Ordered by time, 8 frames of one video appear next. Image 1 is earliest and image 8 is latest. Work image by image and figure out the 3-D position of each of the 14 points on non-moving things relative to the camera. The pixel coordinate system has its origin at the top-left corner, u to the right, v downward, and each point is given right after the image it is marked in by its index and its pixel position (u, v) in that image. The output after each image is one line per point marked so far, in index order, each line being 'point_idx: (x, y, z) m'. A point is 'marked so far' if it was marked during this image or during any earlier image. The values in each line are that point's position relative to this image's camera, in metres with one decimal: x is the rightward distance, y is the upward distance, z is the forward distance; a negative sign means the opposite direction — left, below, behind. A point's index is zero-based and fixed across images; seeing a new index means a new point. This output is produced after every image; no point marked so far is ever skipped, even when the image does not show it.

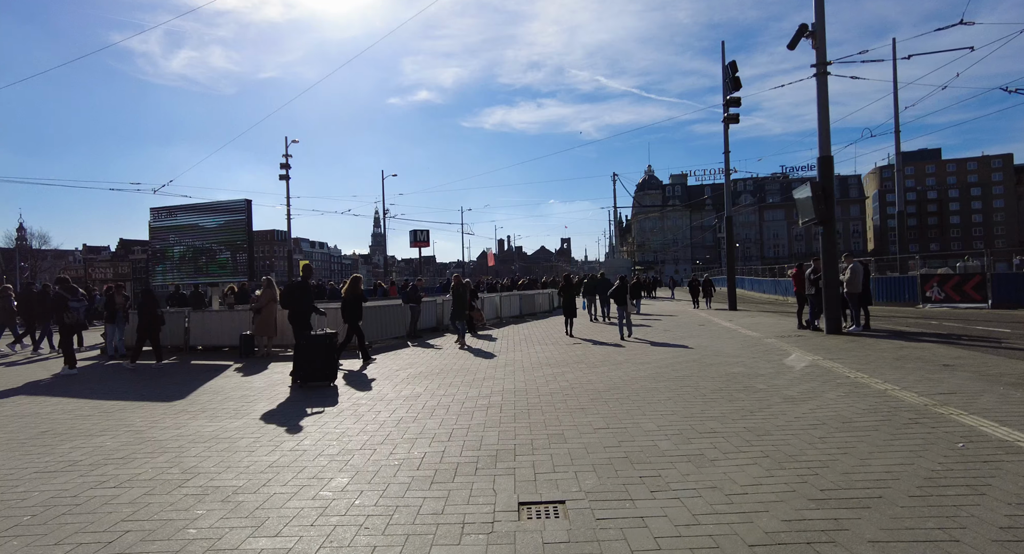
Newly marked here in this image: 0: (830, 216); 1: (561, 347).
0: (+7.8, +1.5, +12.6) m
1: (+1.4, -1.8, +13.2) m
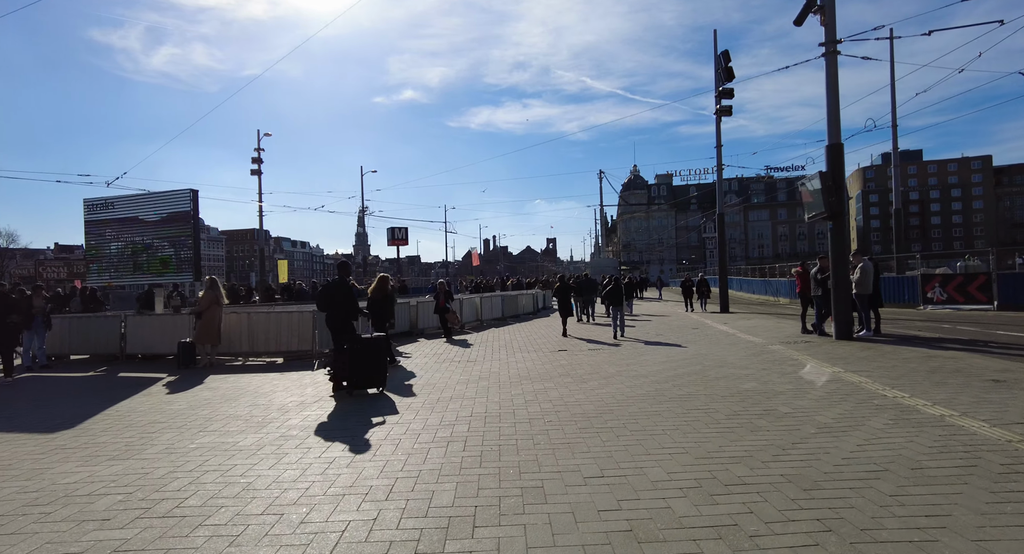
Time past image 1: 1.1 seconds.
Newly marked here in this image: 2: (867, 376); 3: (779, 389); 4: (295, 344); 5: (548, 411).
0: (+7.3, +1.5, +11.5) m
1: (+0.9, -1.8, +11.8) m
2: (+5.2, -1.4, +7.5) m
3: (+3.7, -1.5, +7.1) m
4: (-5.1, -1.6, +12.1) m
5: (+0.4, -1.7, +6.4) m
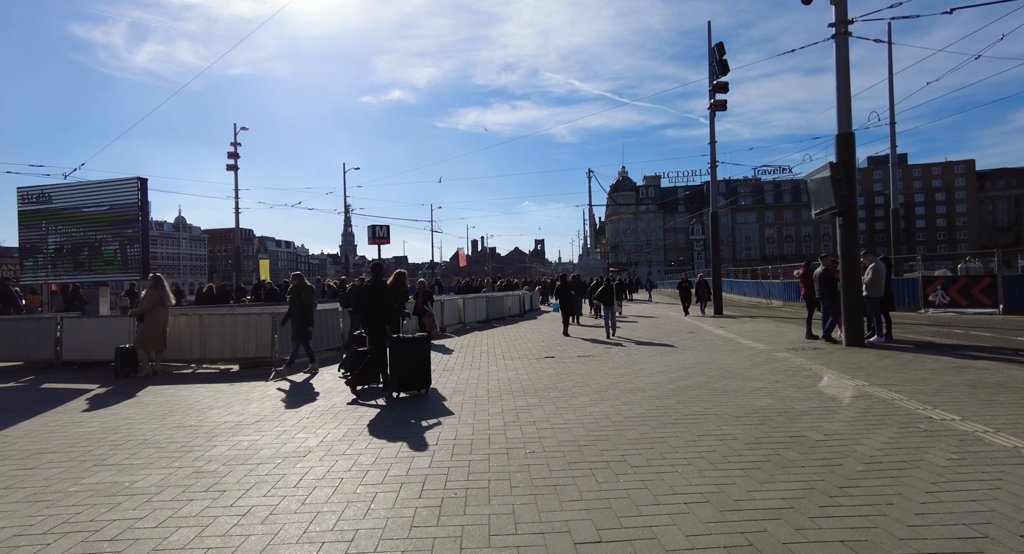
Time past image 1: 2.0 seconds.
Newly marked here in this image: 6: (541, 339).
0: (+7.0, +1.5, +10.5) m
1: (+0.5, -1.8, +10.8) m
2: (+4.9, -1.4, +6.6) m
3: (+3.4, -1.5, +6.1) m
4: (-5.5, -1.6, +10.9) m
5: (+0.2, -1.6, +5.3) m
6: (+0.9, -1.9, +15.7) m
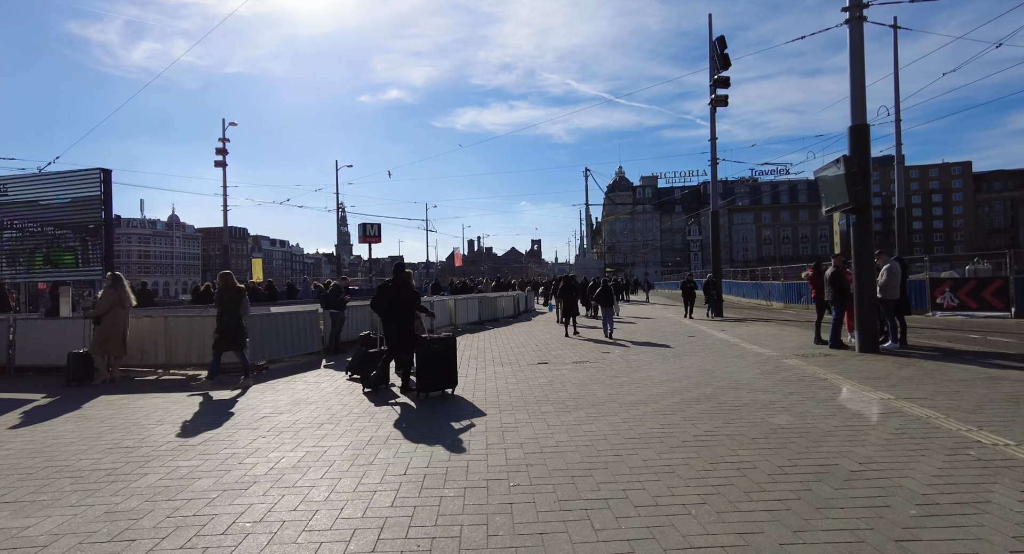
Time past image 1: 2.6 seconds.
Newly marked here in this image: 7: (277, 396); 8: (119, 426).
0: (+6.8, +1.5, +9.8) m
1: (+0.3, -1.8, +10.0) m
2: (+4.8, -1.5, +5.8) m
3: (+3.2, -1.5, +5.3) m
4: (-5.7, -1.5, +10.1) m
5: (0.0, -1.7, +4.5) m
6: (+0.6, -1.9, +14.9) m
7: (-3.6, -1.8, +7.9) m
8: (-4.6, -1.8, +6.0) m
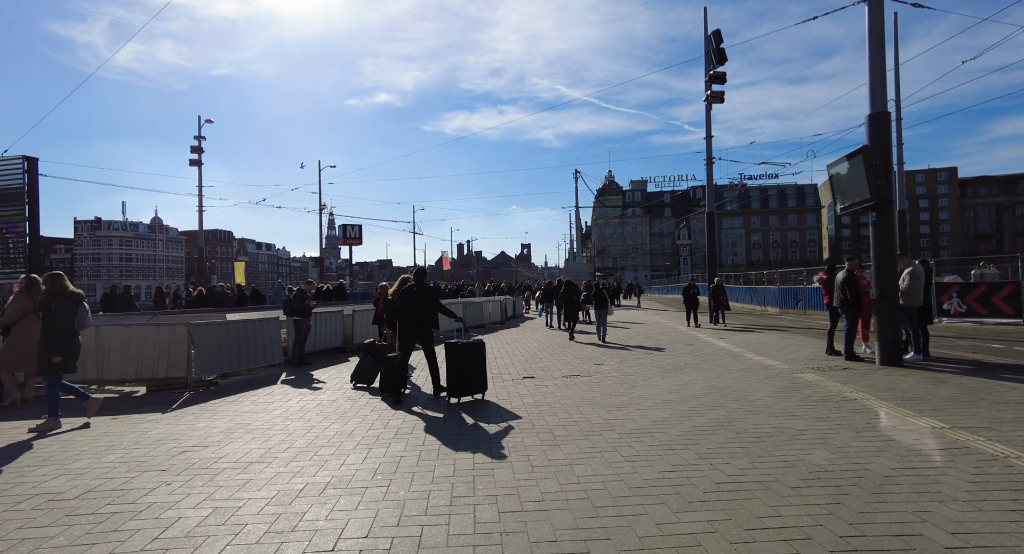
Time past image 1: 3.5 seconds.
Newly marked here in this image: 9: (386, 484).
0: (+6.5, +1.4, +8.8) m
1: (0.0, -1.9, +8.9) m
2: (+4.5, -1.5, +4.8) m
3: (+3.0, -1.6, +4.2) m
4: (-6.0, -1.6, +8.8) m
5: (-0.2, -1.7, +3.4) m
6: (+0.2, -2.0, +13.8) m
7: (-3.9, -1.9, +6.7) m
8: (-4.9, -1.8, +4.8) m
9: (-1.1, -1.7, +4.3) m
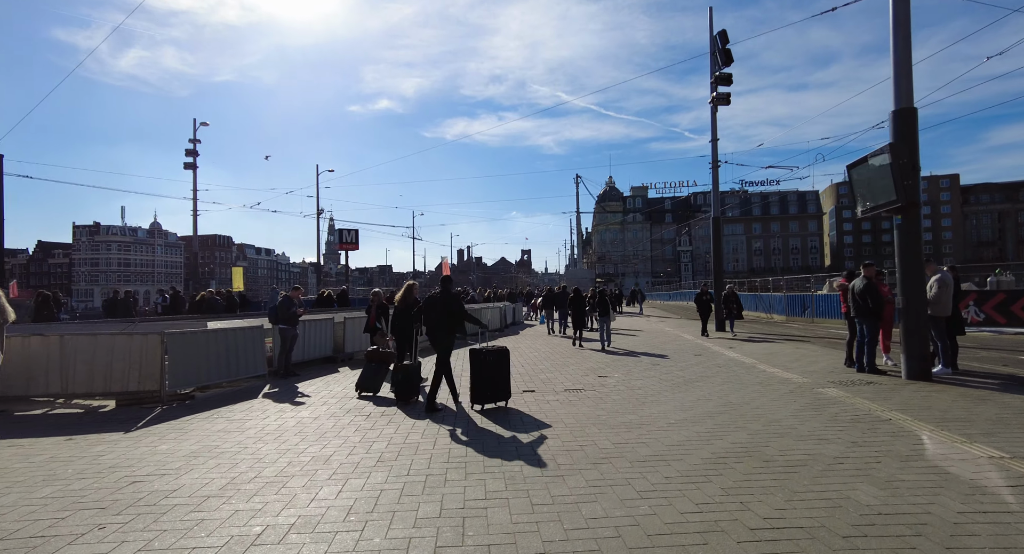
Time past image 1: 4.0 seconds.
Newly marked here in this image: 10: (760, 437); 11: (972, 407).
0: (+6.5, +1.3, +8.2) m
1: (0.0, -2.0, +8.2) m
2: (+4.5, -1.6, +4.1) m
3: (+3.0, -1.6, +3.6) m
4: (-6.0, -1.7, +8.2) m
5: (-0.2, -1.7, +2.7) m
6: (+0.2, -2.2, +13.1) m
7: (-3.9, -1.9, +6.0) m
8: (-4.9, -1.8, +4.1) m
9: (-1.1, -1.8, +3.7) m
10: (+2.7, -1.8, +5.7) m
11: (+5.7, -1.6, +6.3) m
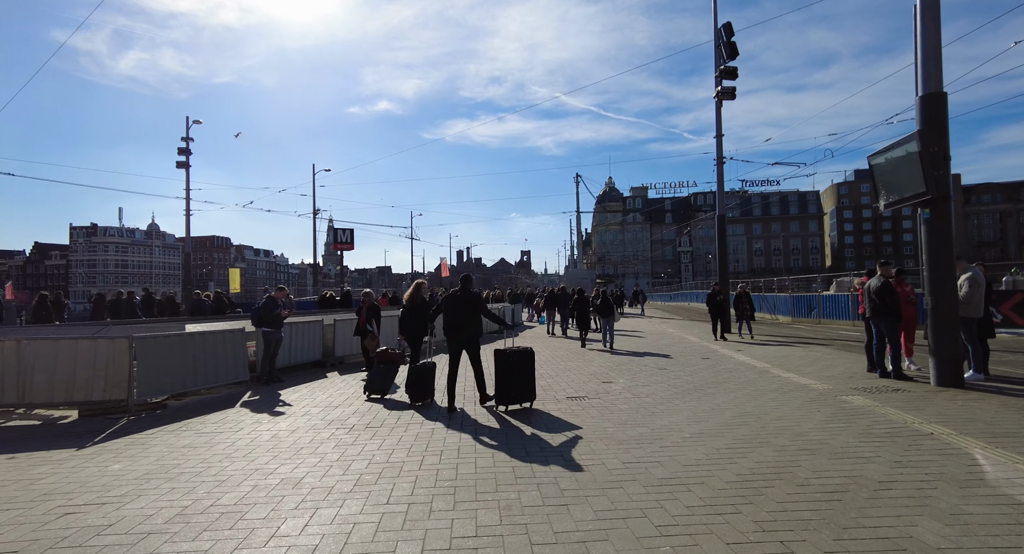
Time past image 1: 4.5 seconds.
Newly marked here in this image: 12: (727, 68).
0: (+6.4, +1.3, +7.6) m
1: (-0.1, -2.0, +7.6) m
2: (+4.5, -1.5, +3.5) m
3: (+3.0, -1.6, +3.0) m
4: (-6.1, -1.7, +7.5) m
5: (-0.2, -1.7, +2.1) m
6: (+0.2, -2.2, +12.5) m
7: (-3.9, -1.9, +5.4) m
8: (-4.9, -1.8, +3.5) m
9: (-1.1, -1.7, +3.0) m
10: (+2.7, -1.7, +5.1) m
11: (+5.6, -1.6, +5.7) m
12: (+8.1, +7.9, +19.5) m
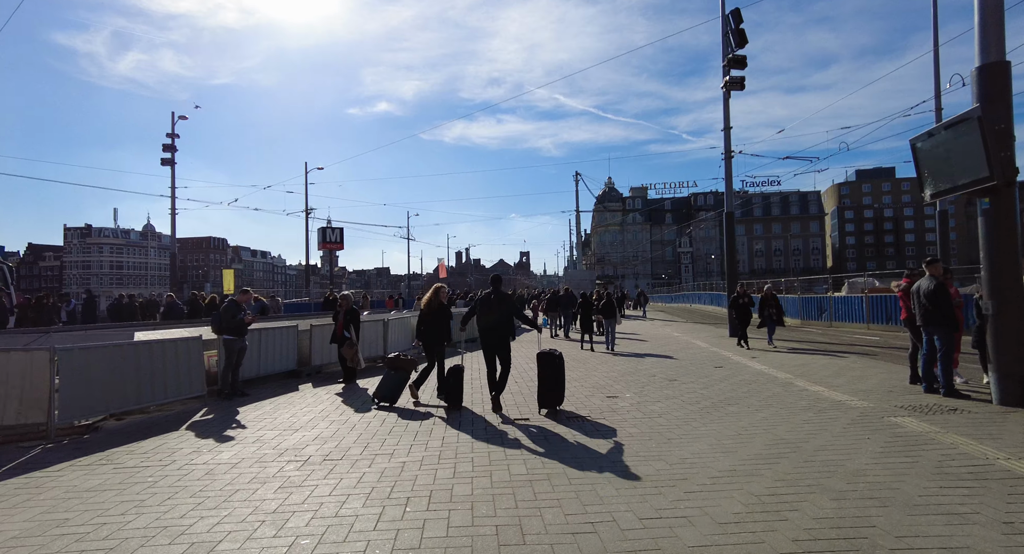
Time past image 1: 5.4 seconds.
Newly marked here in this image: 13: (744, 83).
0: (+6.3, +1.3, +6.5) m
1: (-0.2, -2.0, +6.4) m
2: (+4.4, -1.5, +2.4) m
3: (+2.9, -1.6, +1.8) m
4: (-6.2, -1.7, +6.4) m
5: (-0.3, -1.7, +0.9) m
6: (0.0, -2.2, +11.3) m
7: (-4.1, -1.9, +4.2) m
8: (-5.0, -1.8, +2.3) m
9: (-1.2, -1.7, +1.9) m
10: (+2.6, -1.7, +3.9) m
11: (+5.5, -1.6, +4.5) m
12: (+8.0, +7.9, +18.4) m
13: (+8.2, +6.9, +18.3) m
